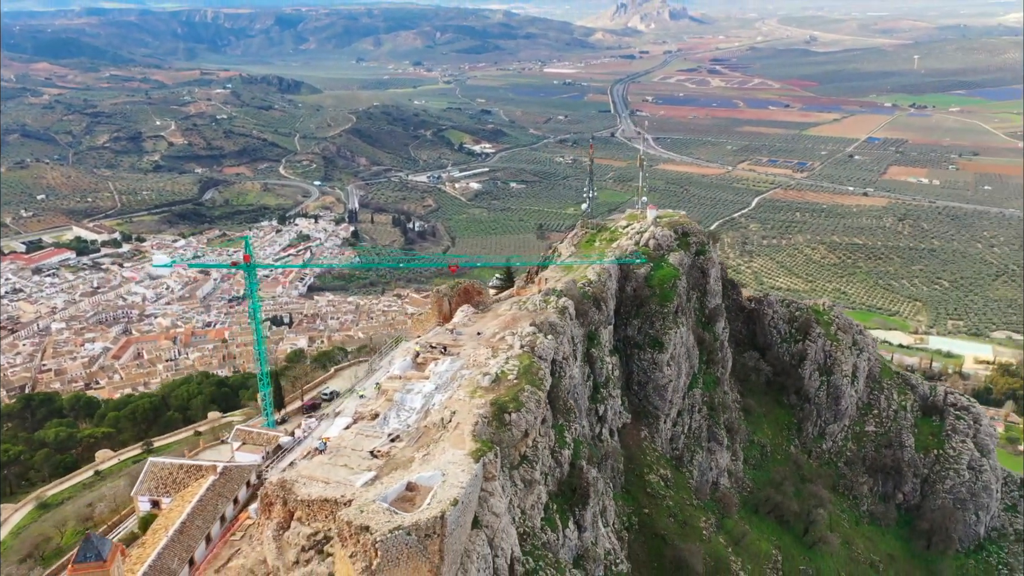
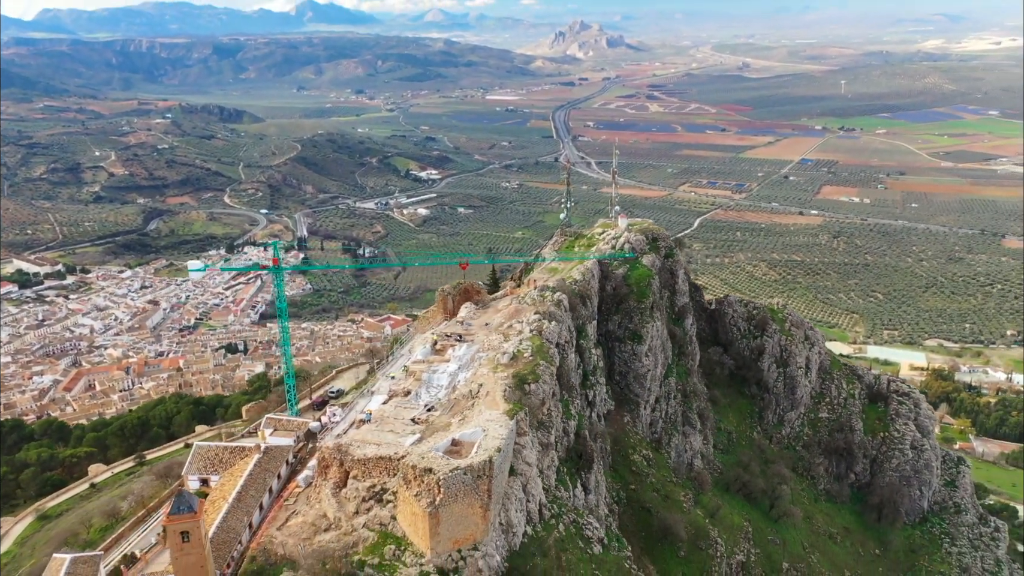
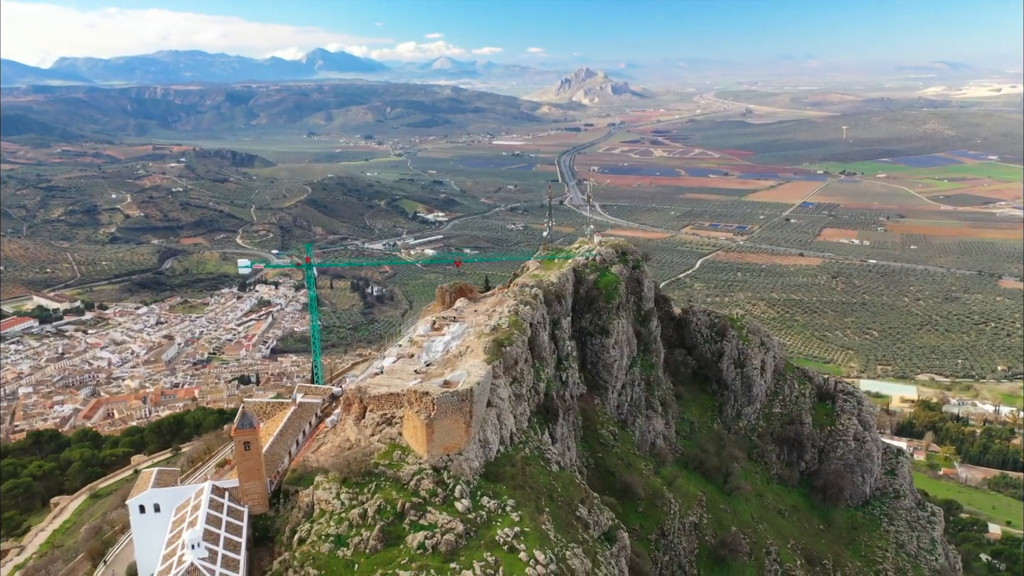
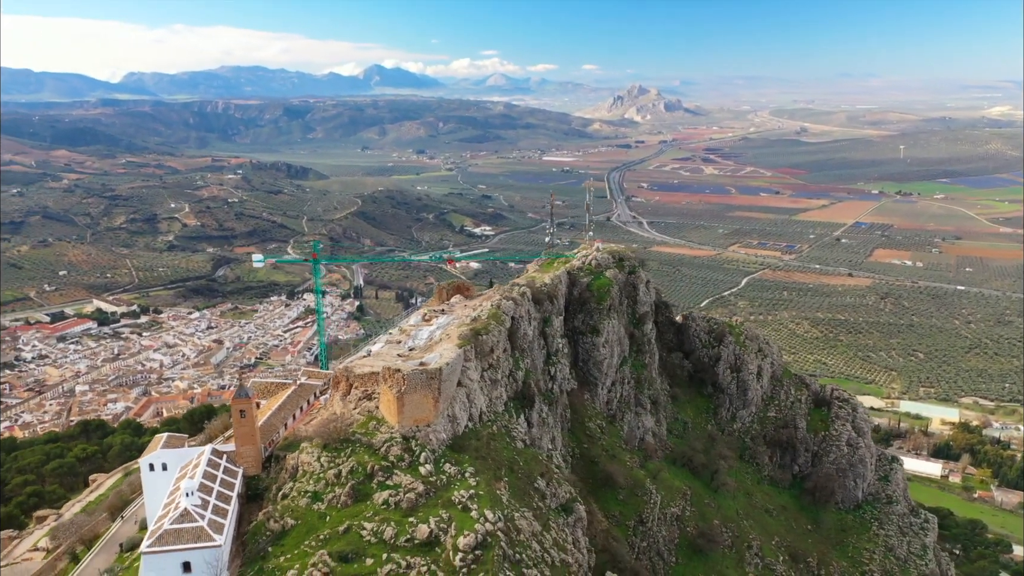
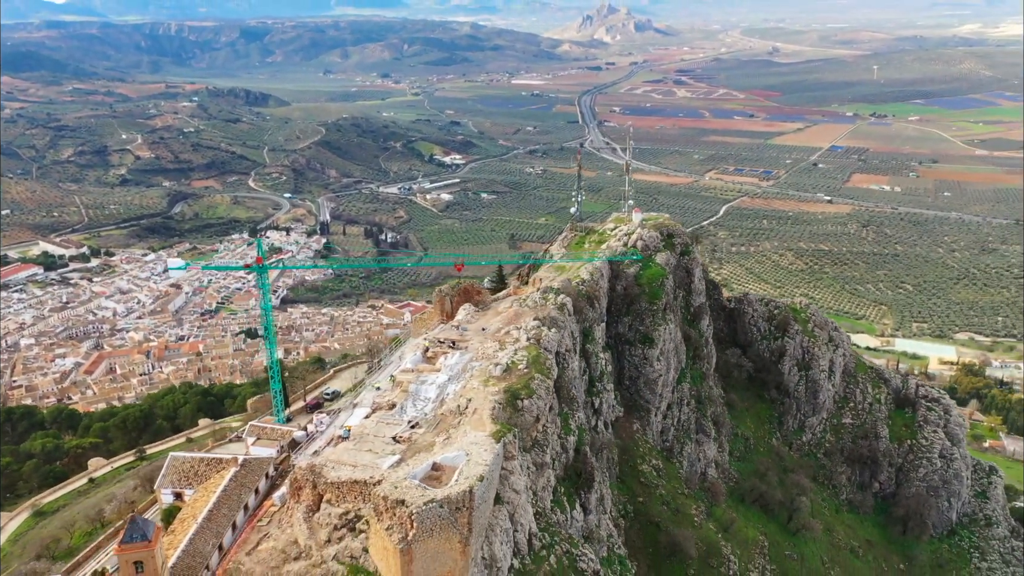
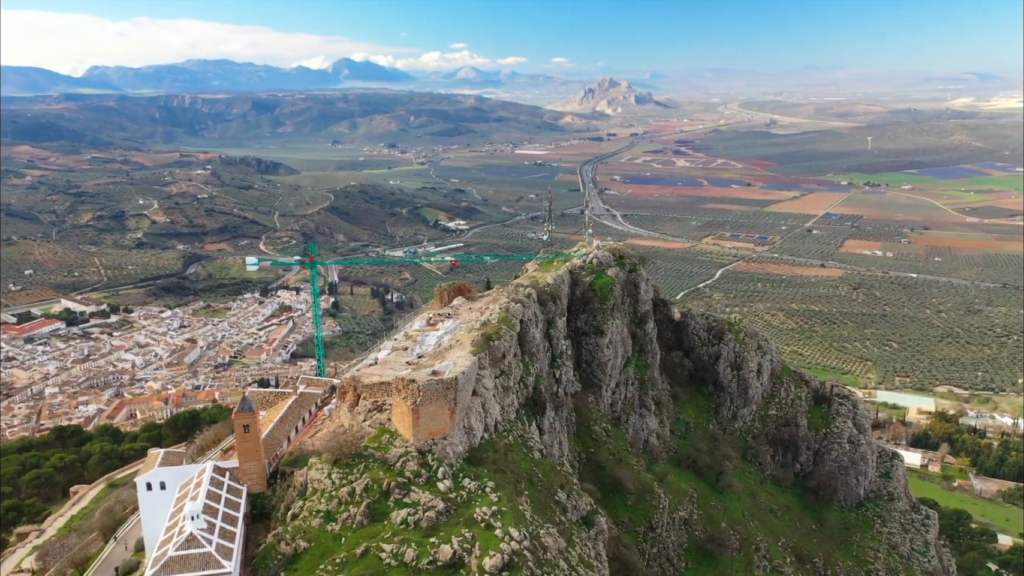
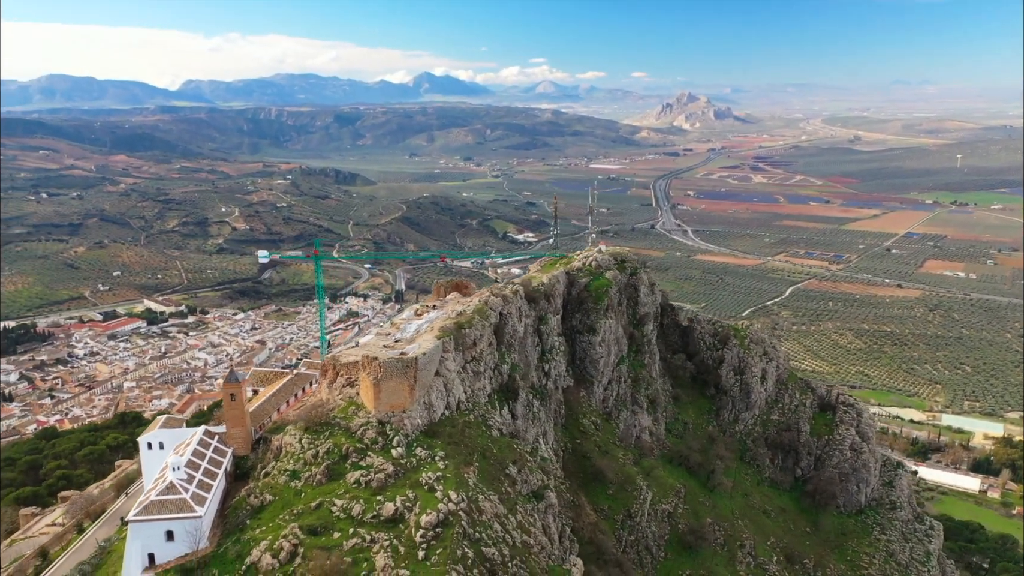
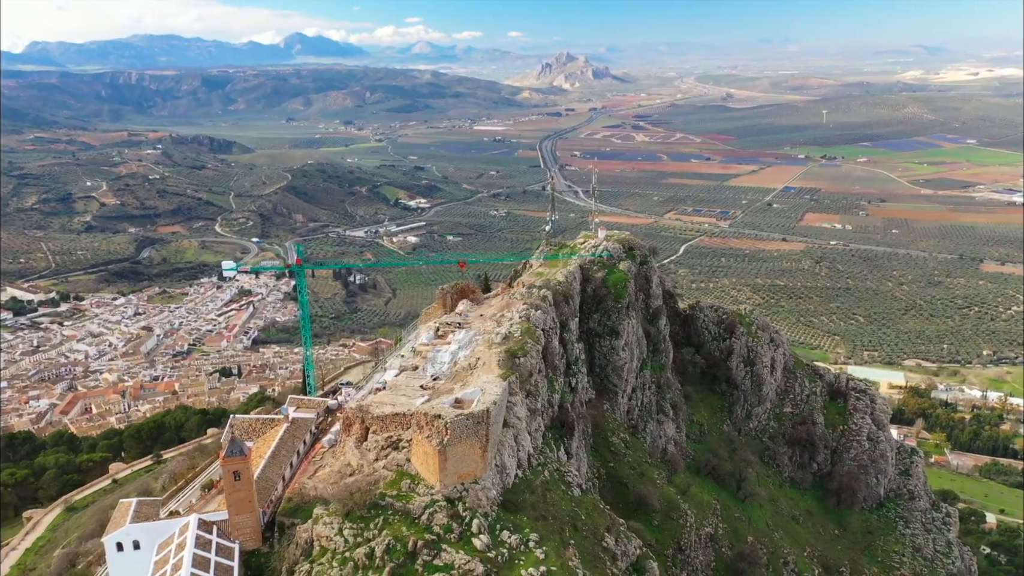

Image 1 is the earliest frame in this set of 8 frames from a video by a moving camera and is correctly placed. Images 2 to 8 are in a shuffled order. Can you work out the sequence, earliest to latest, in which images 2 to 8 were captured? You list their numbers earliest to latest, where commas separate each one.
5, 2, 8, 3, 6, 4, 7
